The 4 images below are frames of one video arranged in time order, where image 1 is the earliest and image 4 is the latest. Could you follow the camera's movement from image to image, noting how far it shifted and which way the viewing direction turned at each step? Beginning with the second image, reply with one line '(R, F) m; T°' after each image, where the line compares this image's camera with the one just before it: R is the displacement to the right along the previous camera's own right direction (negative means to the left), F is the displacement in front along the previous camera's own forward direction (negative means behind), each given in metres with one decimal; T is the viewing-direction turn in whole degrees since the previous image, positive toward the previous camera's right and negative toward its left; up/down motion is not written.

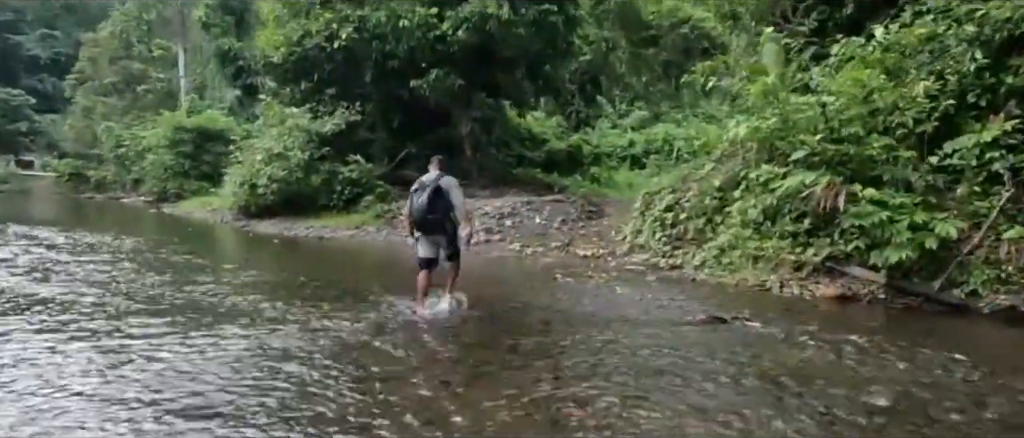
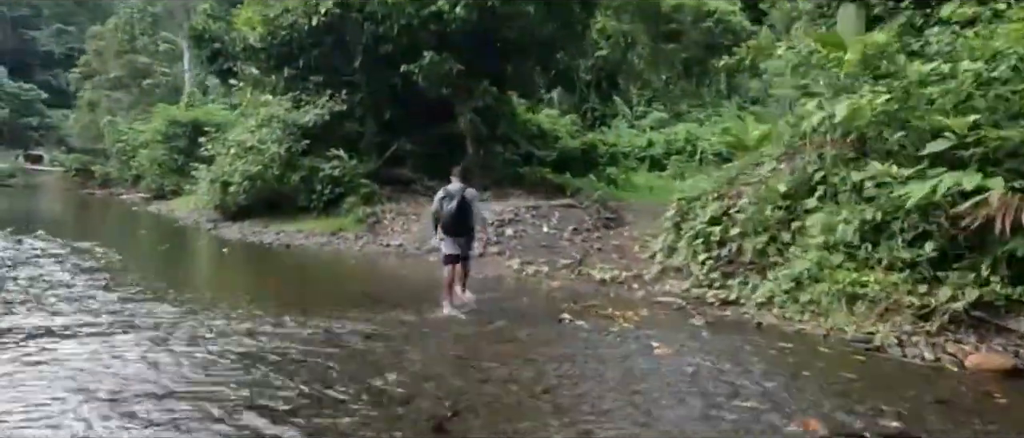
(+0.2, +2.1) m; -1°
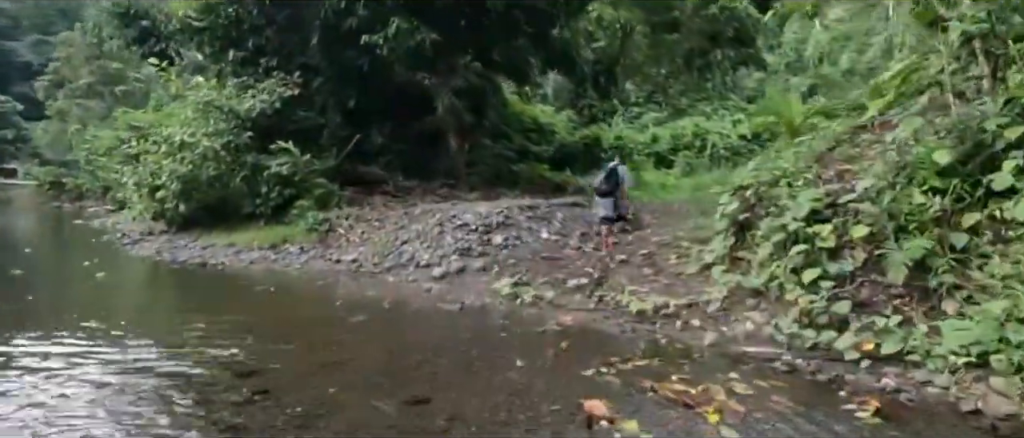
(+0.1, +2.6) m; 0°
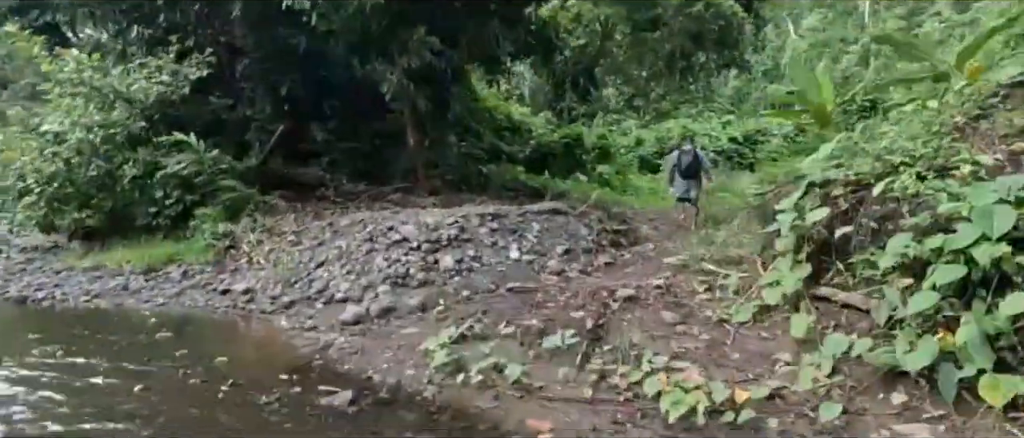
(+0.2, +2.2) m; +2°
